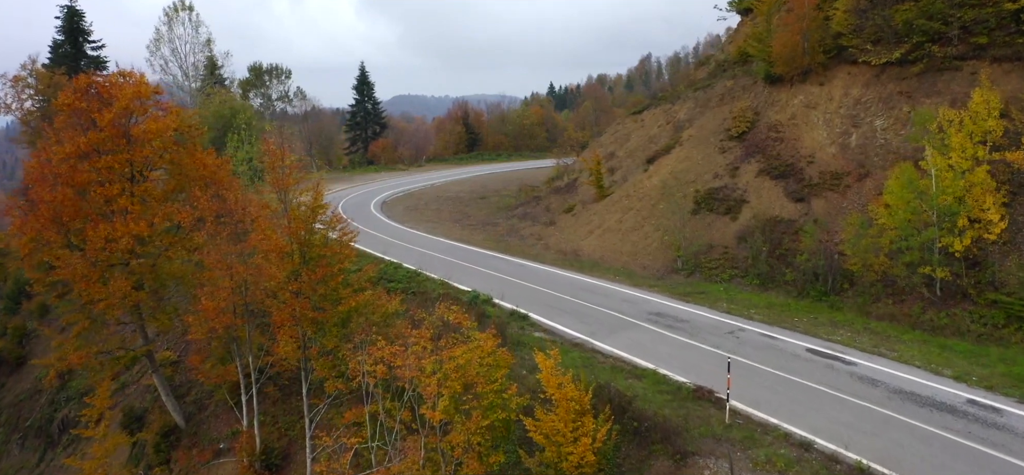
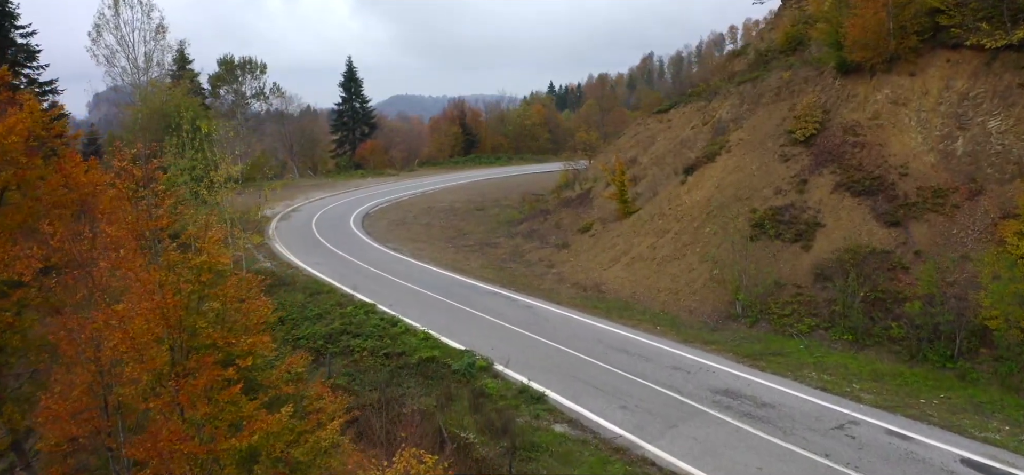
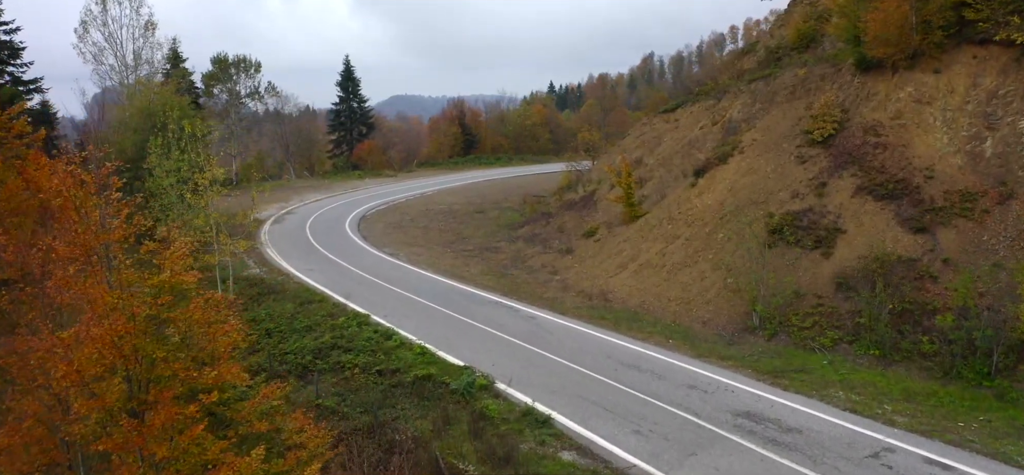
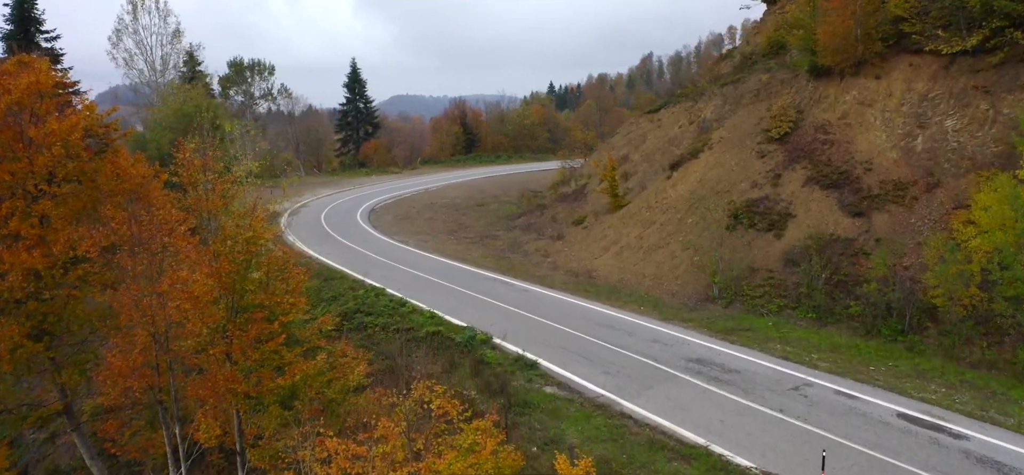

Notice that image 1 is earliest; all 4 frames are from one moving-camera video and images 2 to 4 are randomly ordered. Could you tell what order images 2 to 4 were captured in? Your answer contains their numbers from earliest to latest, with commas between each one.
4, 2, 3
